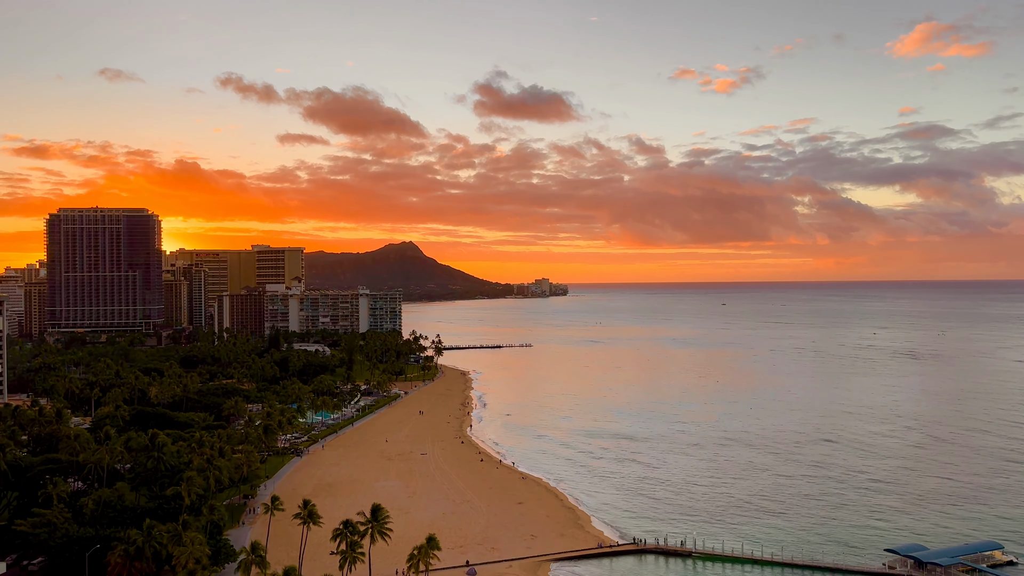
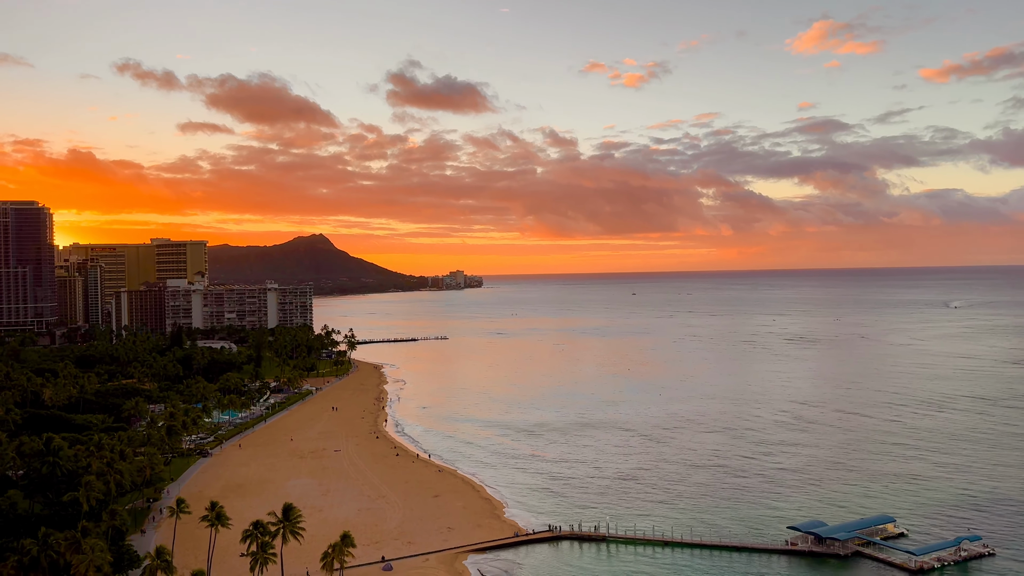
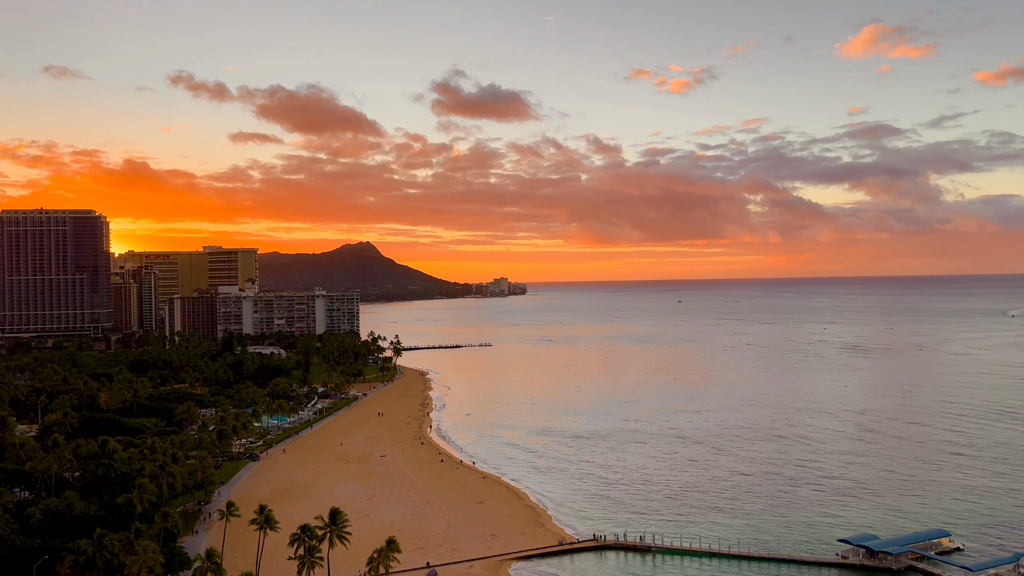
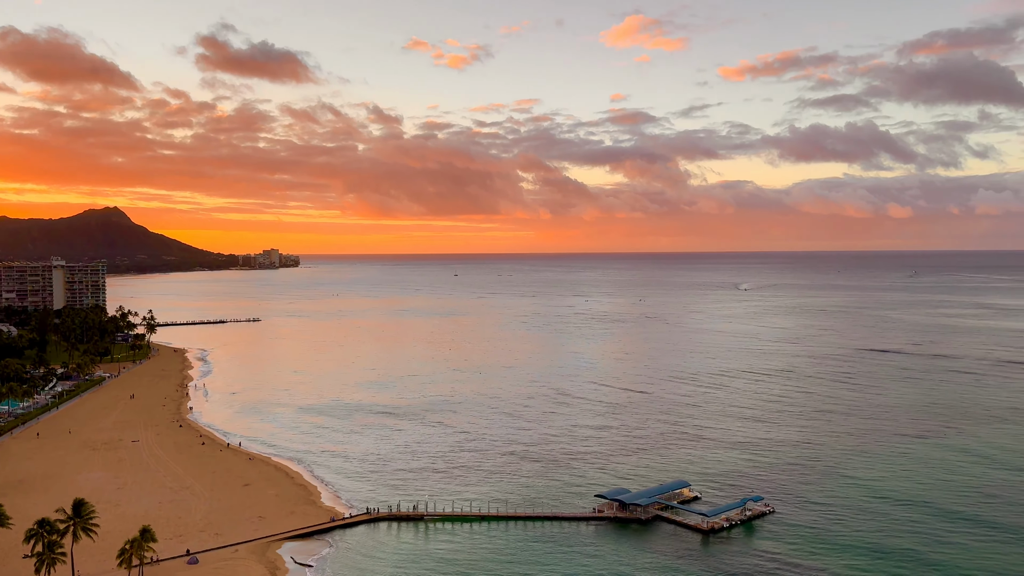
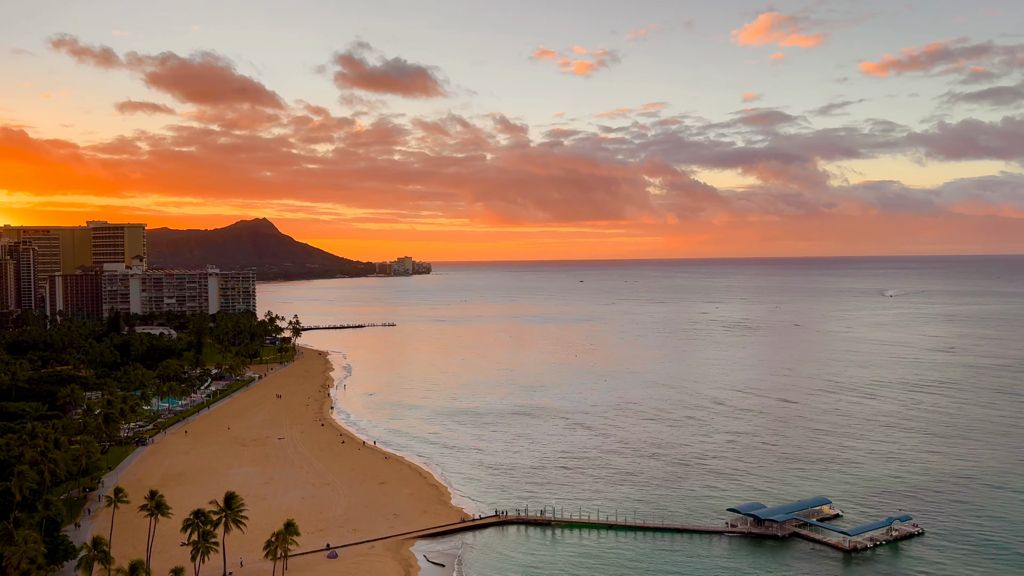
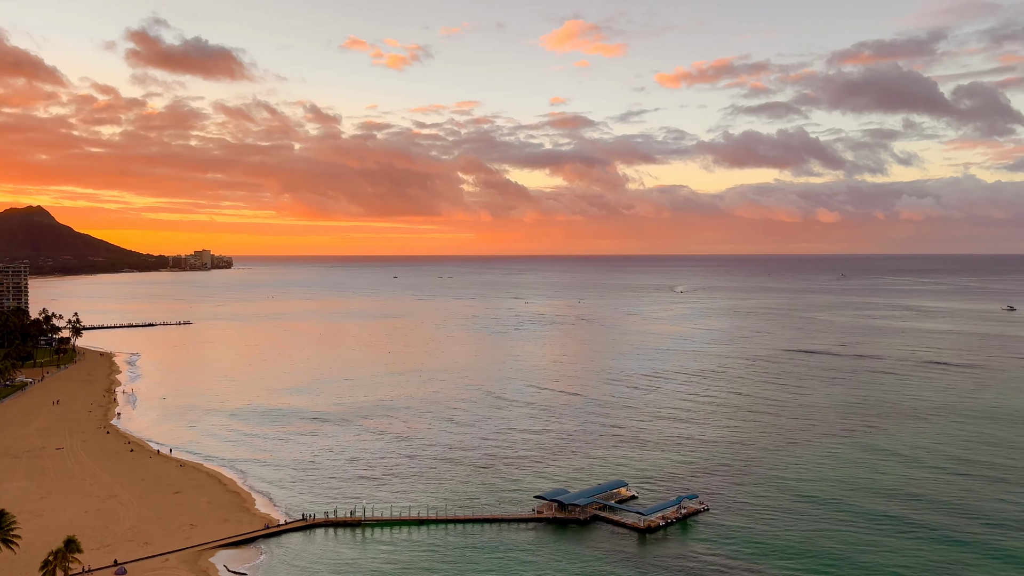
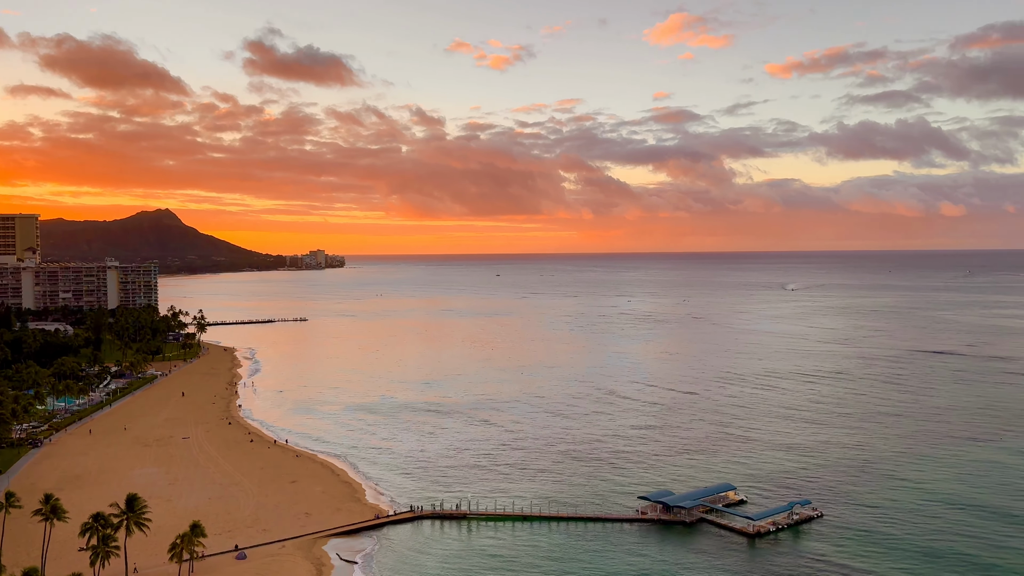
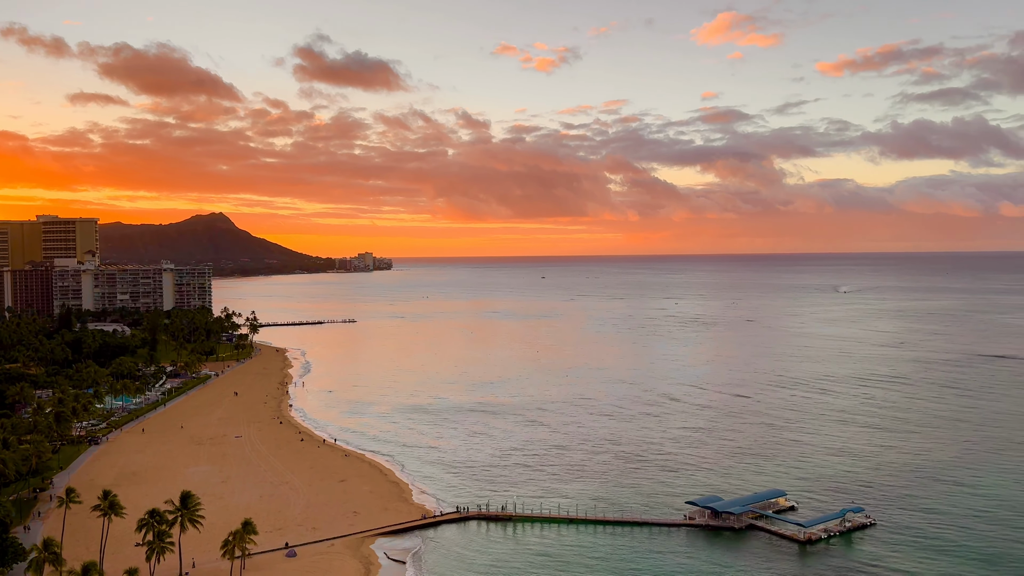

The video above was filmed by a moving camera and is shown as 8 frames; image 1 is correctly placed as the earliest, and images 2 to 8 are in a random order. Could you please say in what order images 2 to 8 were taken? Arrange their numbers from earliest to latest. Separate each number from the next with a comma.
3, 2, 5, 8, 7, 4, 6
